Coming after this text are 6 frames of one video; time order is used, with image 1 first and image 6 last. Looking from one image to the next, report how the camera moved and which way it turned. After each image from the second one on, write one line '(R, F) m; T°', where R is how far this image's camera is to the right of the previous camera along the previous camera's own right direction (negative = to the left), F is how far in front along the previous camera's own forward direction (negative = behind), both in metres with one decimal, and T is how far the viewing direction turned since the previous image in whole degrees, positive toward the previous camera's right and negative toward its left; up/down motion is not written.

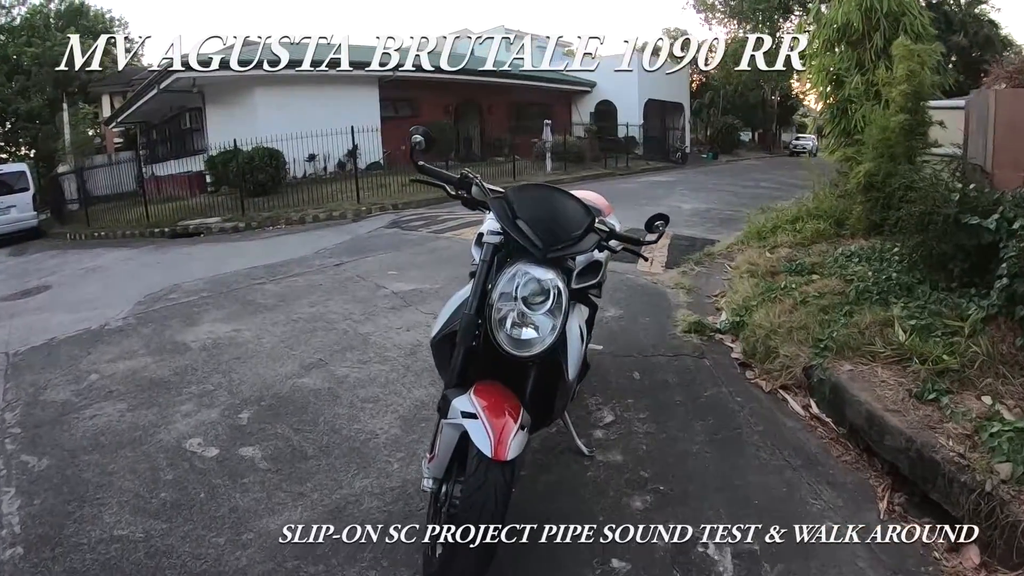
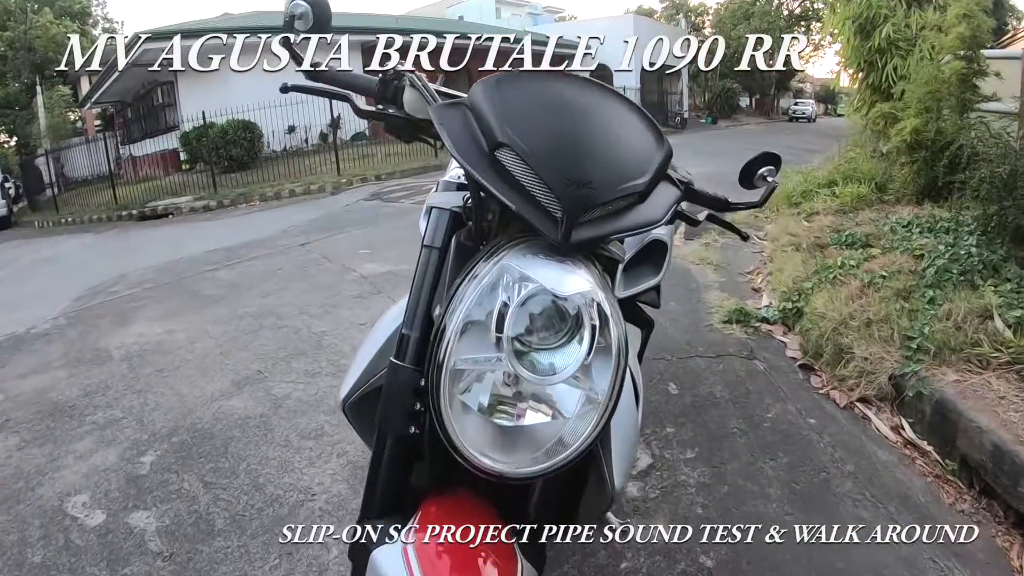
(0.0, +1.0) m; 0°
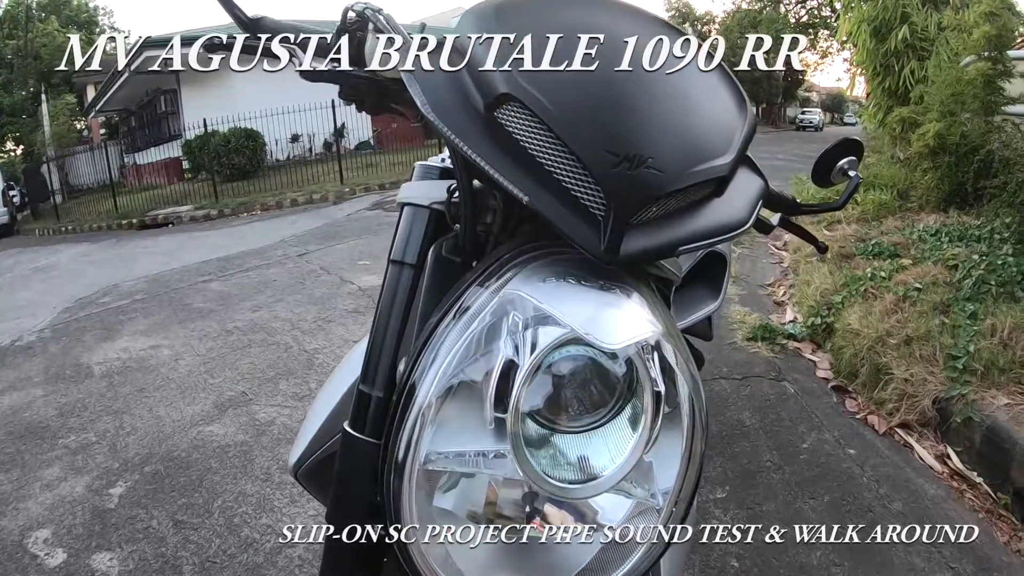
(0.0, +0.3) m; 0°
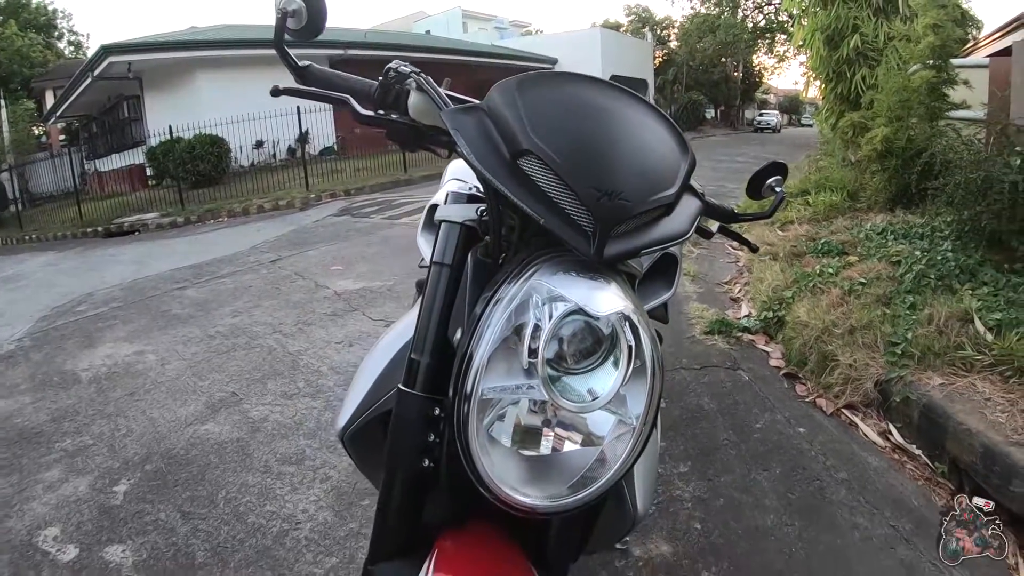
(0.0, -0.2) m; +3°
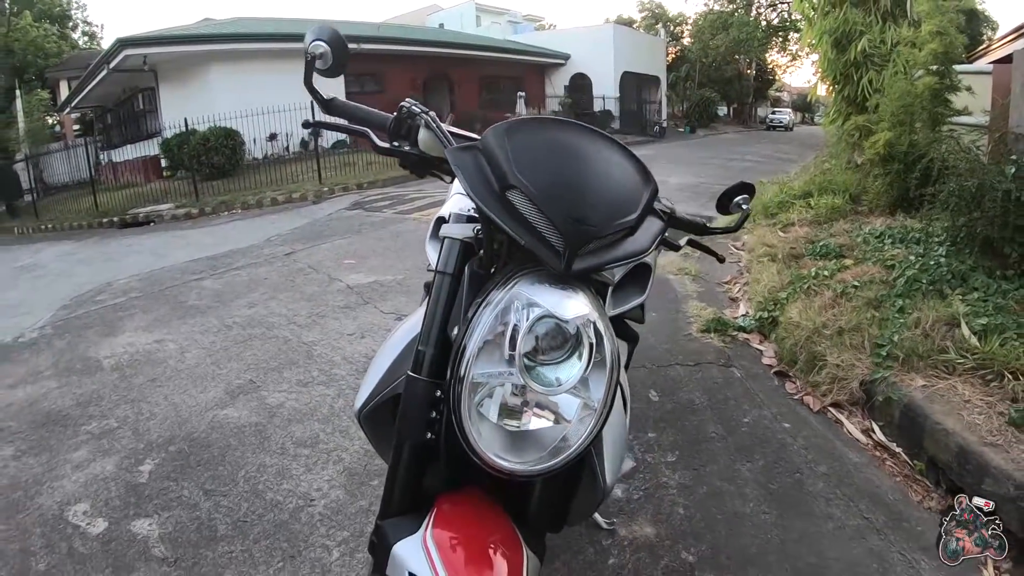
(0.0, -0.2) m; -1°
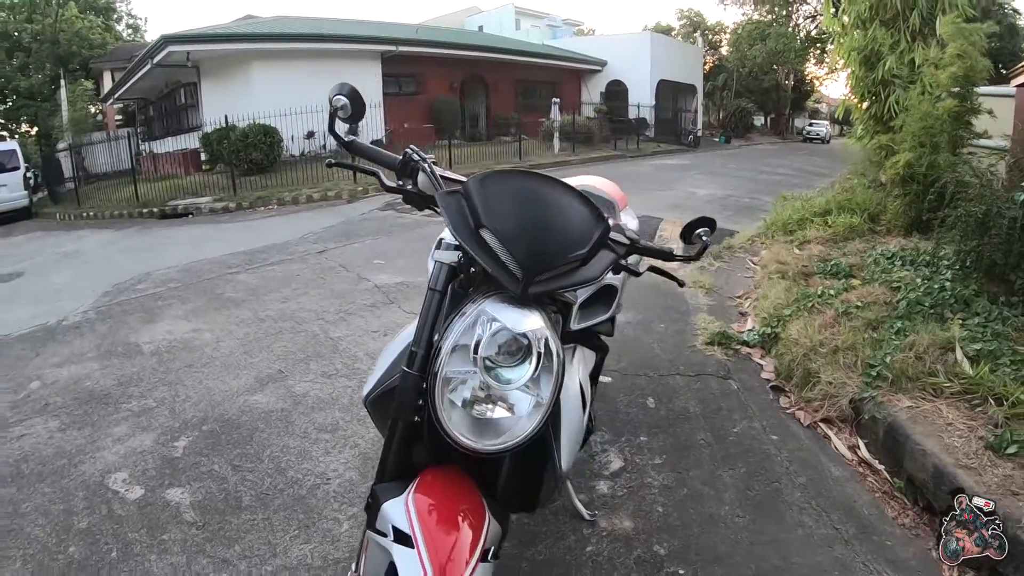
(+0.1, -0.2) m; -2°
